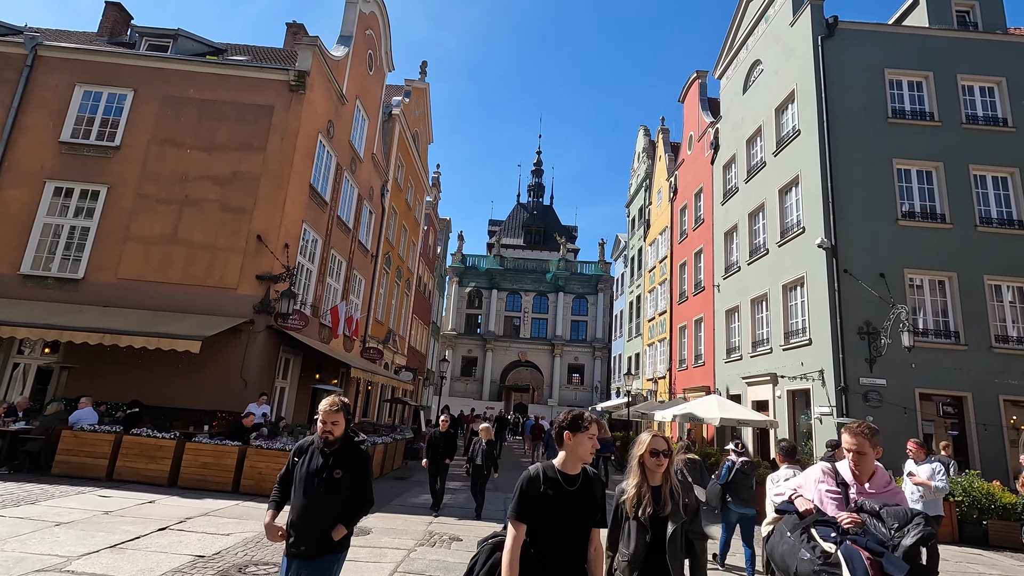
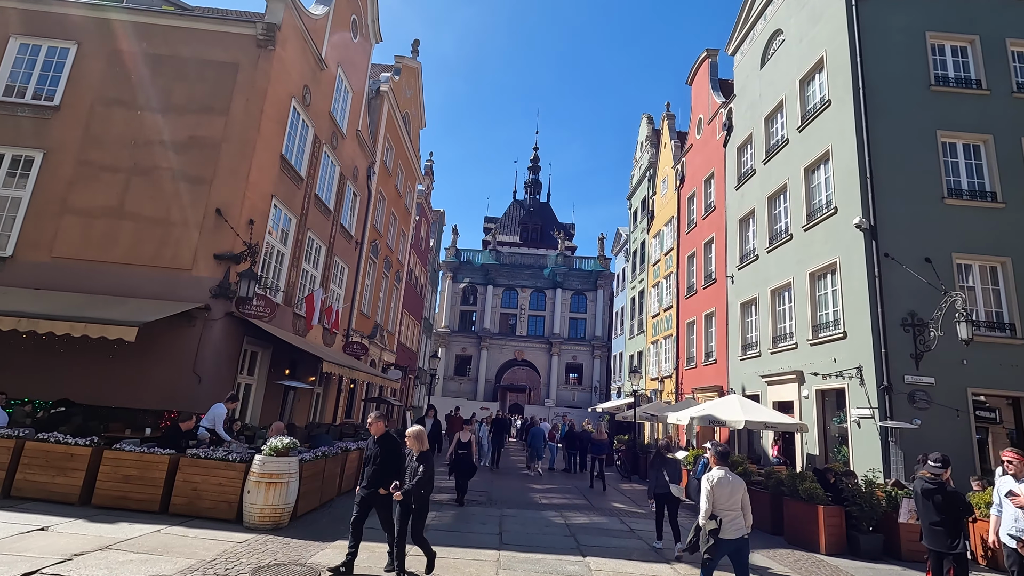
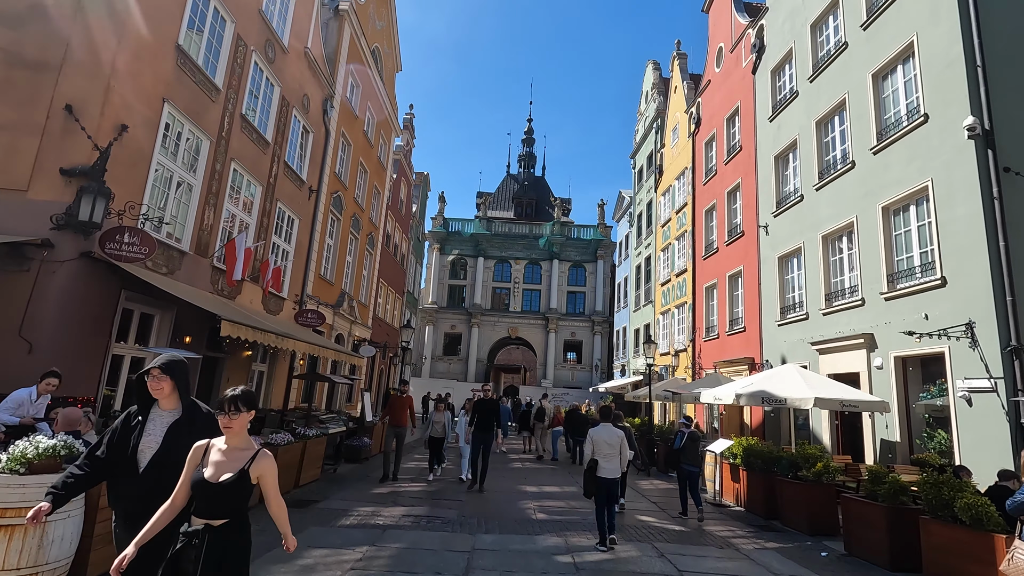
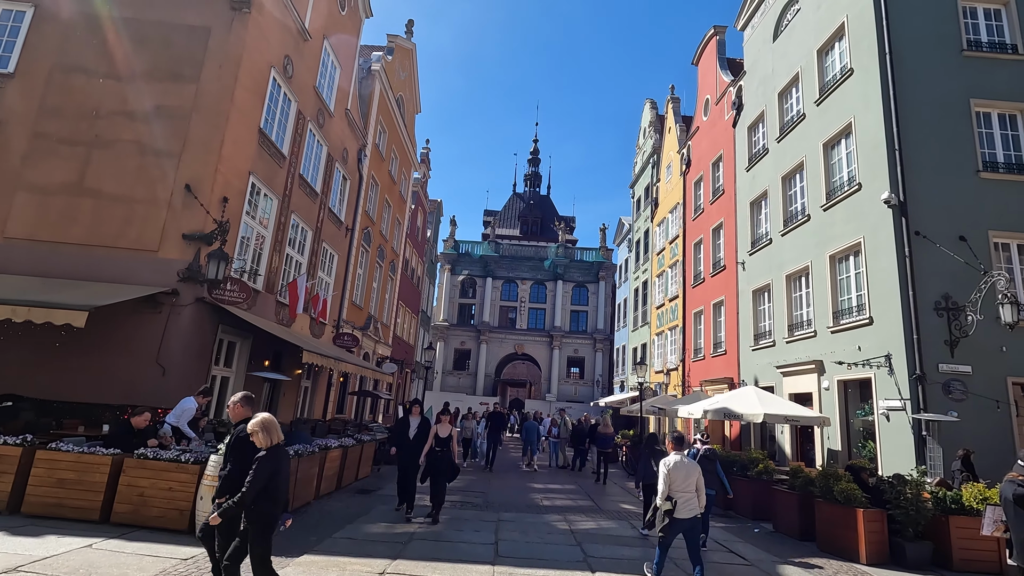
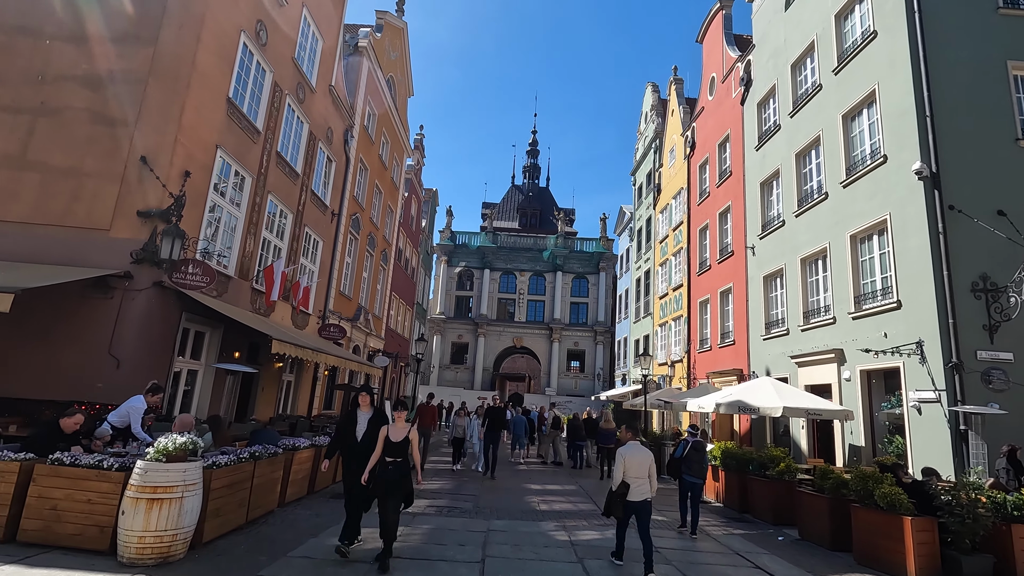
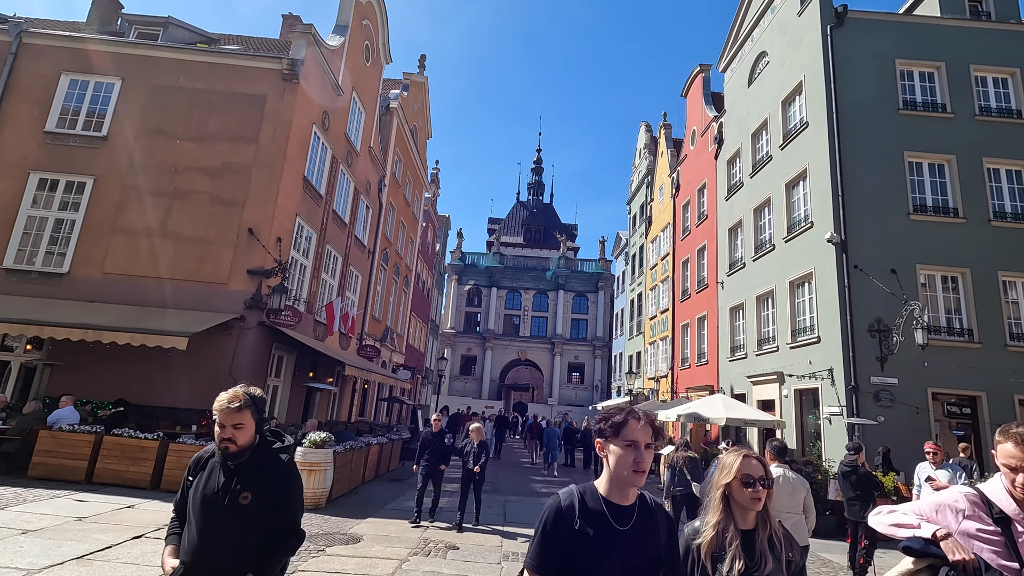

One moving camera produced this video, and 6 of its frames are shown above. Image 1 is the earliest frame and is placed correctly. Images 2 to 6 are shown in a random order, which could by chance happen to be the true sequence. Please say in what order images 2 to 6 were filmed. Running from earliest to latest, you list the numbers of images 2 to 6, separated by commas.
6, 2, 4, 5, 3
